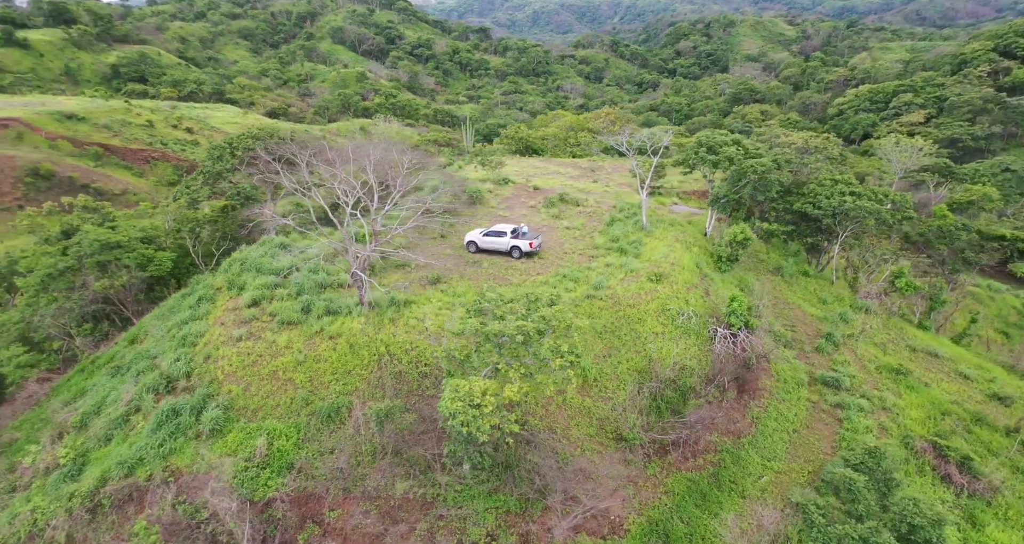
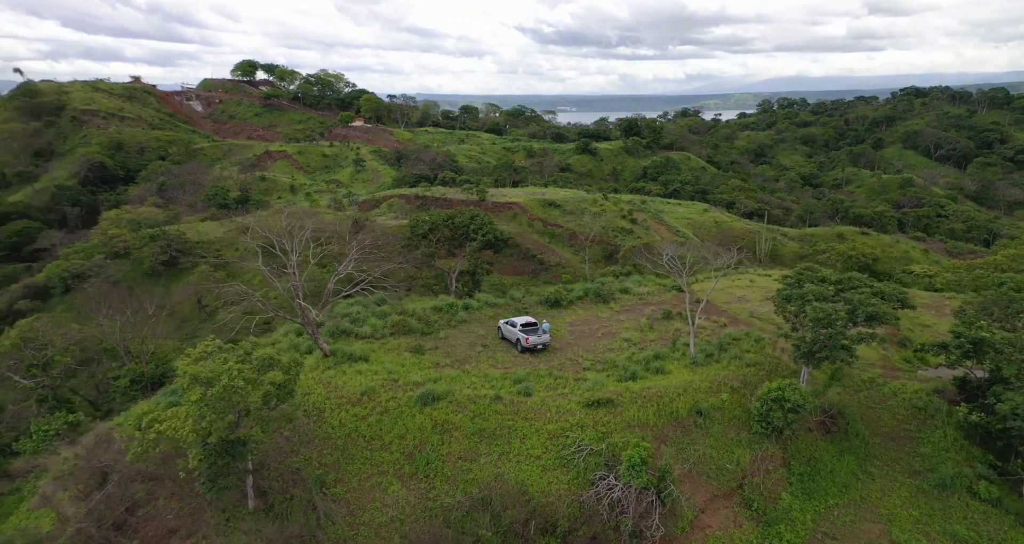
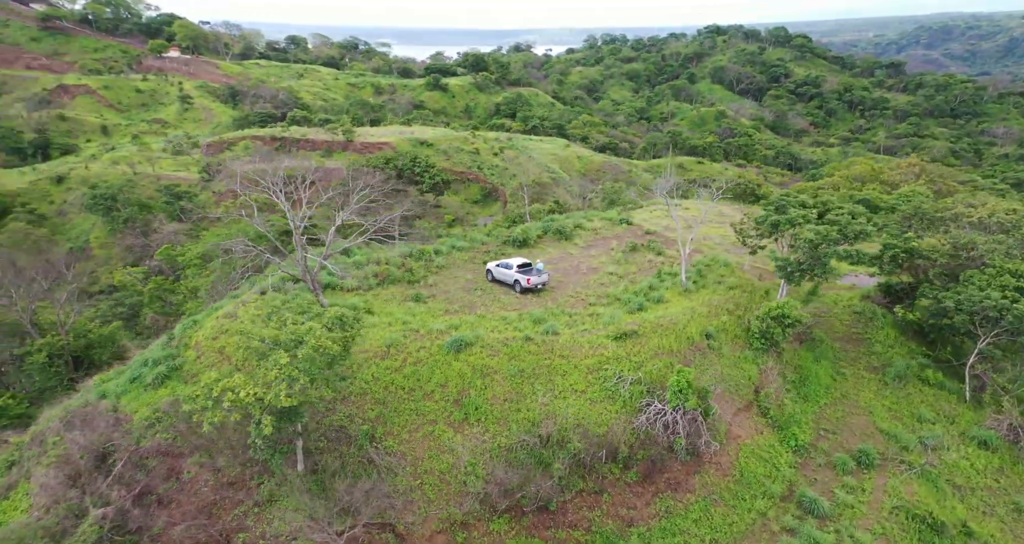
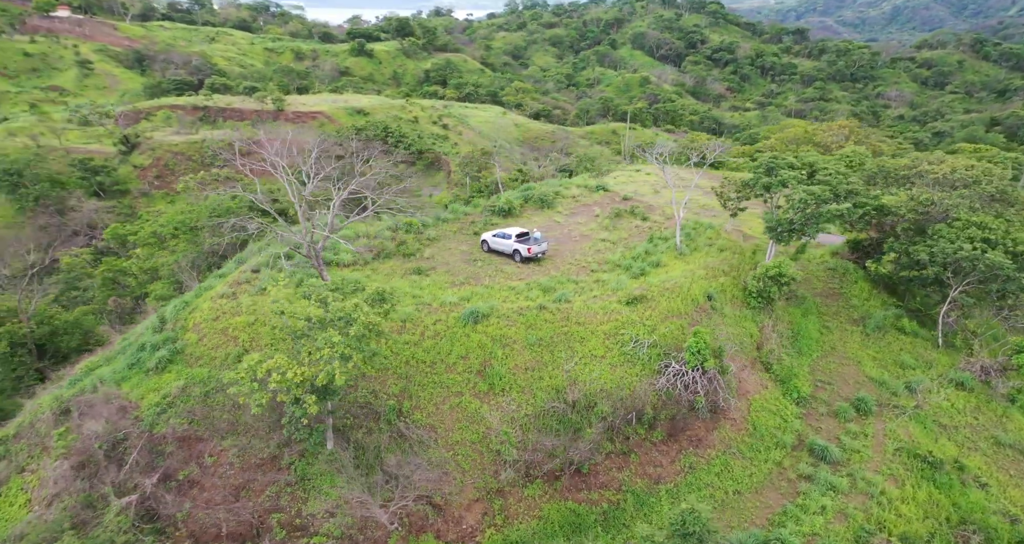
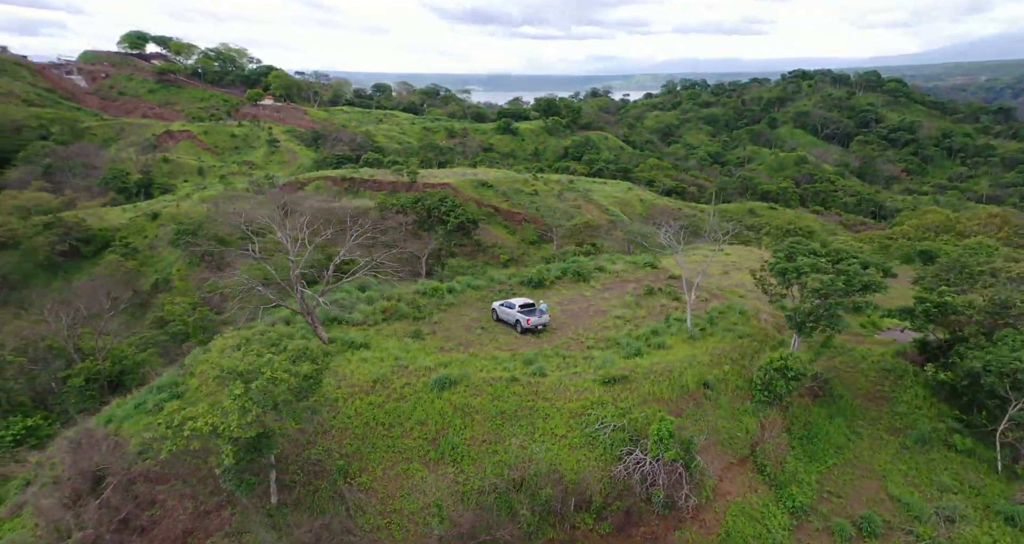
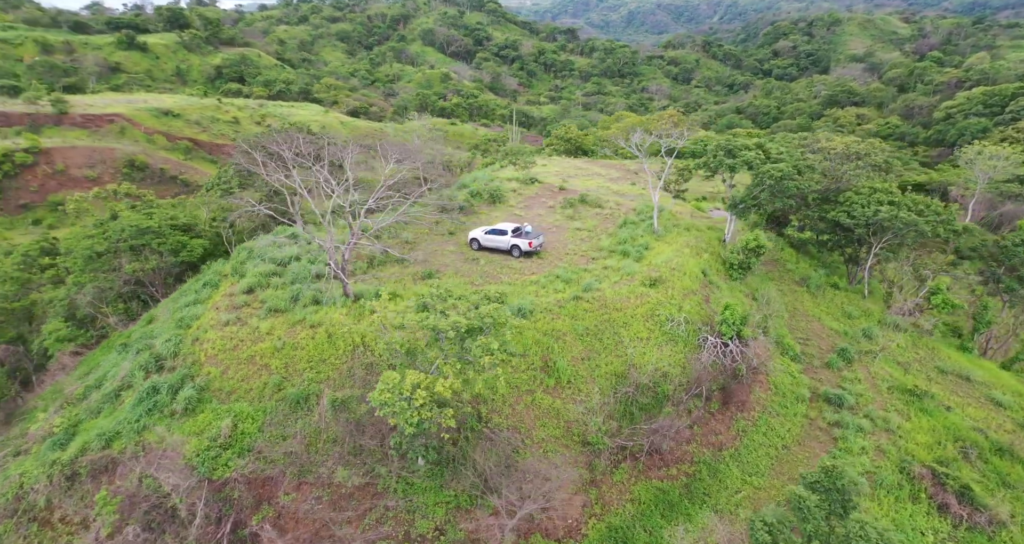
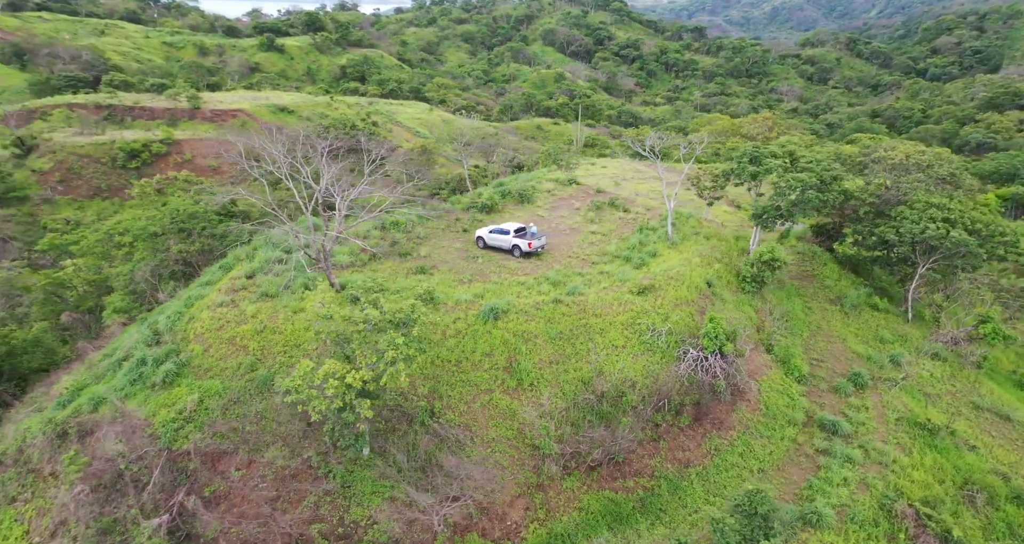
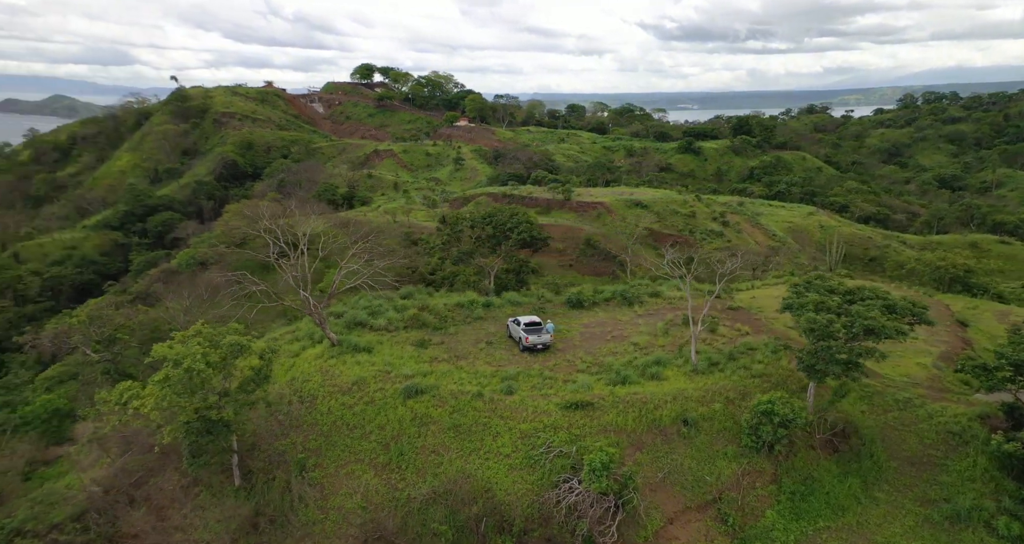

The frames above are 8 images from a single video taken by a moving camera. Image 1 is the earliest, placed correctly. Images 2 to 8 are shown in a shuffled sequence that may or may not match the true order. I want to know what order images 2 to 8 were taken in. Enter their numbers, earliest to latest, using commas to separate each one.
6, 7, 4, 3, 5, 2, 8
